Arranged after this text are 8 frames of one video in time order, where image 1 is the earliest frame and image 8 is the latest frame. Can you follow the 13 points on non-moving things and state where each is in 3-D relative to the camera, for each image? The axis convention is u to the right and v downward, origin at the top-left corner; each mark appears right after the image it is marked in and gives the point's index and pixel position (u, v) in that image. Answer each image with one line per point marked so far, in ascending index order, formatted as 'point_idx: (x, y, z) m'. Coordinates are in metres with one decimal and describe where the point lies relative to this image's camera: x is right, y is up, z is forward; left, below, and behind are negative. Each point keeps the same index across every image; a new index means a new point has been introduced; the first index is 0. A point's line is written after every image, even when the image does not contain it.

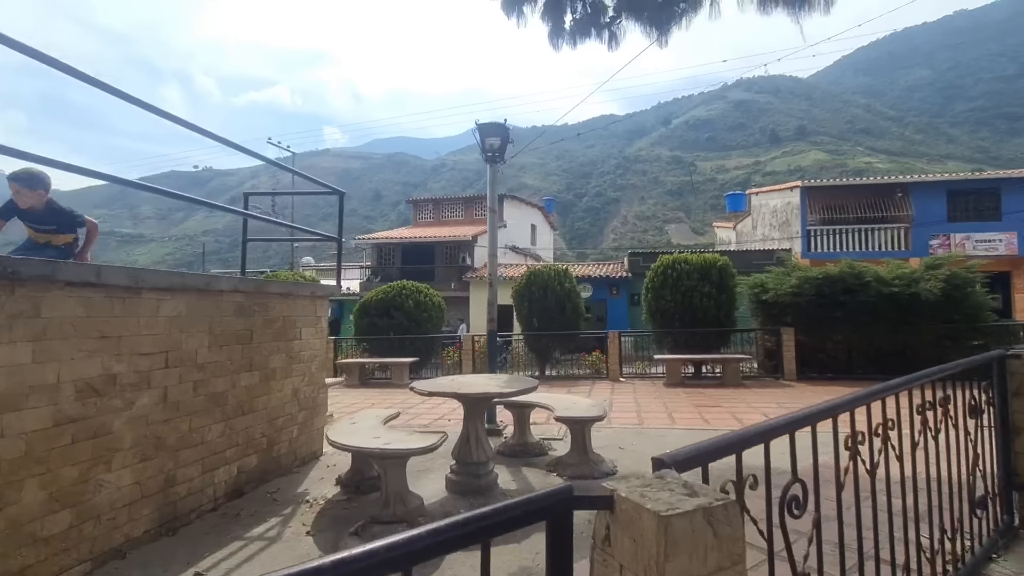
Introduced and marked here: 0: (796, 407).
0: (+4.2, -1.8, +7.2) m
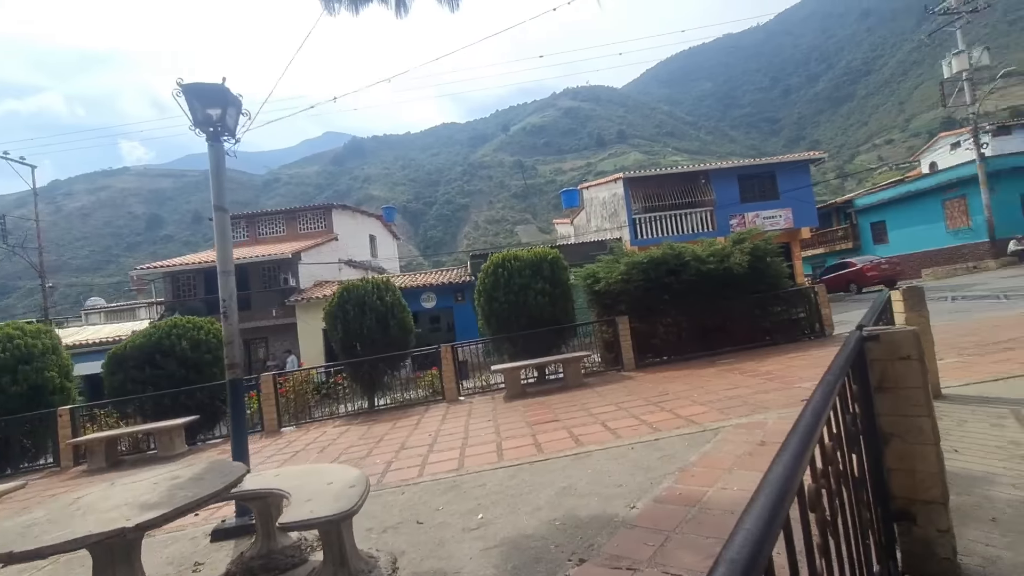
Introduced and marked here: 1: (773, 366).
0: (+1.6, -1.6, +6.5) m
1: (+4.1, -1.2, +7.7) m
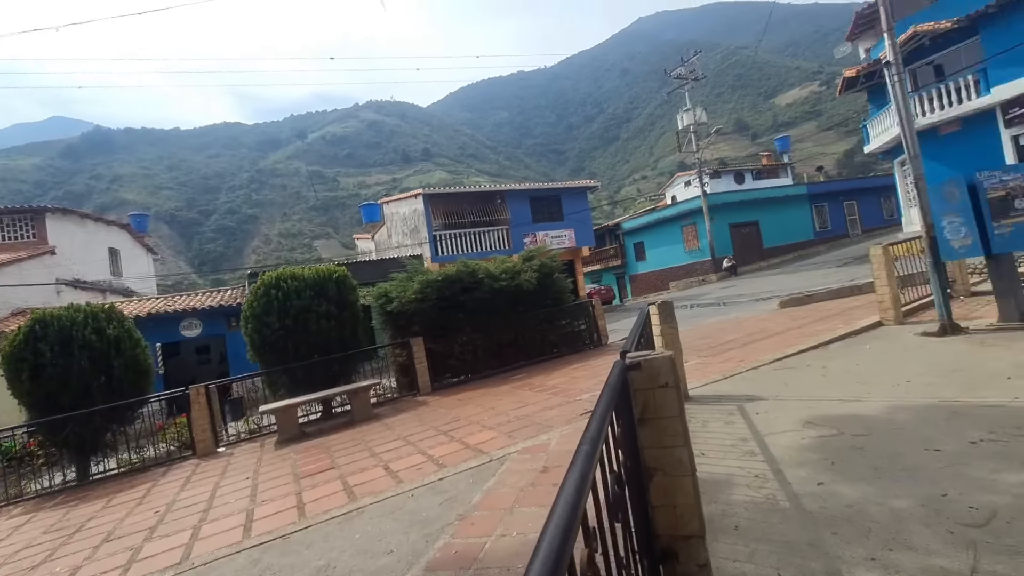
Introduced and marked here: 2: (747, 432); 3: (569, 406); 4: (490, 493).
0: (-1.1, -1.8, +5.9) m
1: (+0.8, -1.5, +8.0) m
2: (+1.9, -1.2, +4.0) m
3: (+0.7, -1.4, +5.9) m
4: (-0.2, -1.6, +3.7) m
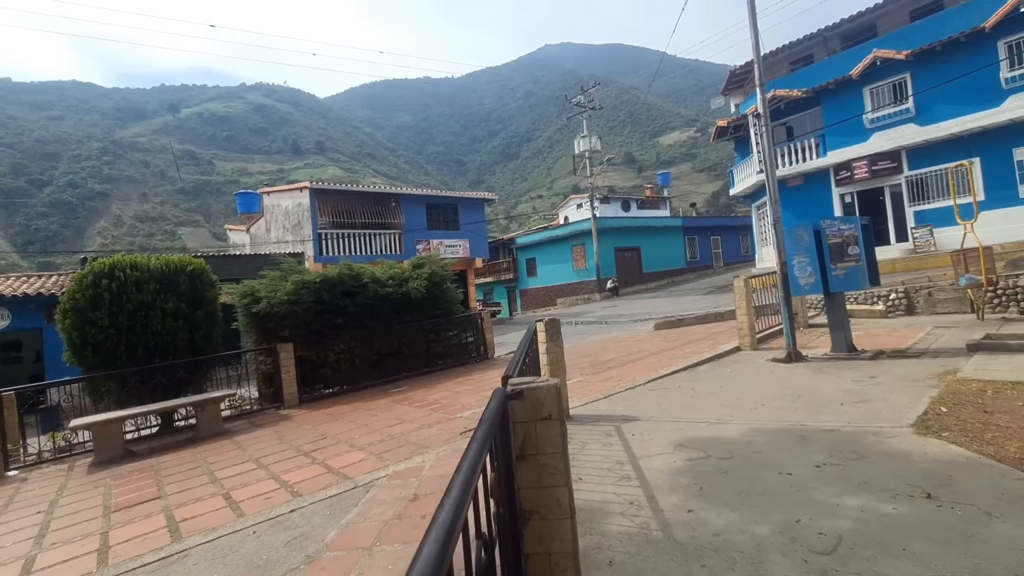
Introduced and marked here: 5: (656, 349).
0: (-2.5, -1.8, +5.2) m
1: (-1.1, -1.7, +7.6) m
2: (+0.9, -1.4, +4.0) m
3: (-0.7, -1.6, +5.6) m
4: (-1.1, -1.6, +3.3) m
5: (+2.7, -1.1, +9.1) m
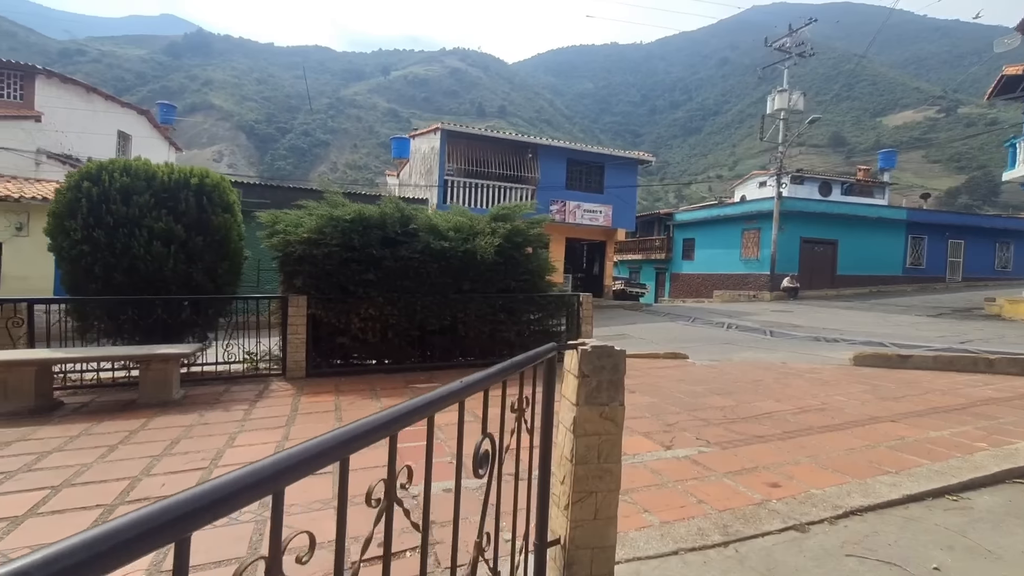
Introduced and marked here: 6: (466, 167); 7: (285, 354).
0: (-2.6, -1.3, +3.0) m
1: (-0.5, -1.2, +4.8) m
2: (+0.3, -1.4, +0.7) m
3: (-0.8, -1.3, +2.8) m
4: (-1.9, -1.3, +0.6) m
5: (+3.6, -1.3, +5.0) m
6: (-1.8, +4.9, +19.6) m
7: (-3.0, -0.9, +6.4) m
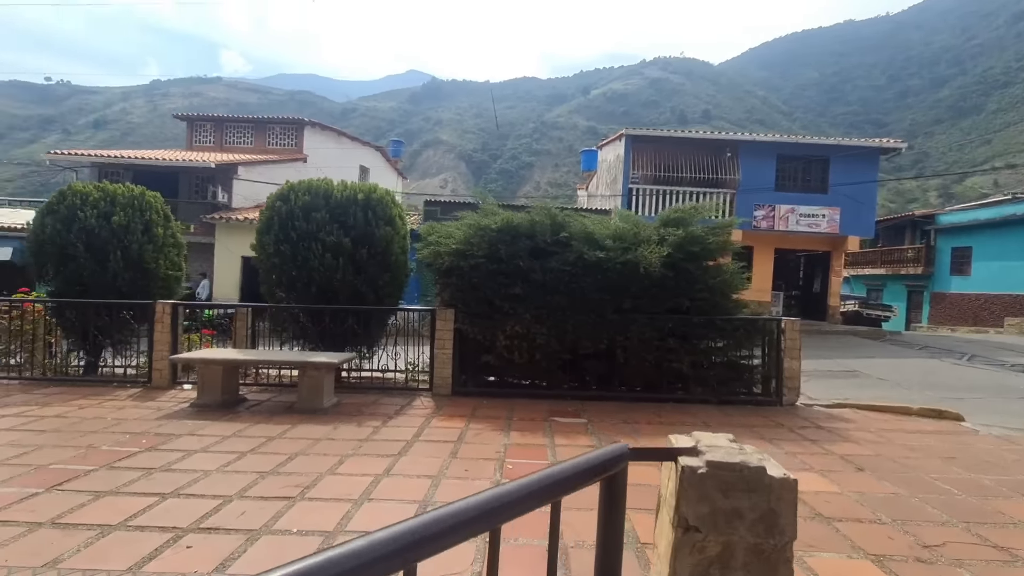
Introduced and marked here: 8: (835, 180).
0: (-2.0, -1.3, +2.9) m
1: (+0.6, -1.4, +3.8) m
2: (-0.2, -1.4, -0.3) m
3: (-0.4, -1.4, +2.0) m
4: (-2.2, -1.3, +0.5) m
5: (+4.5, -1.5, +2.4) m
6: (+5.3, +4.3, +18.1) m
7: (-1.0, -1.0, +6.3) m
8: (+11.8, +3.9, +17.6) m
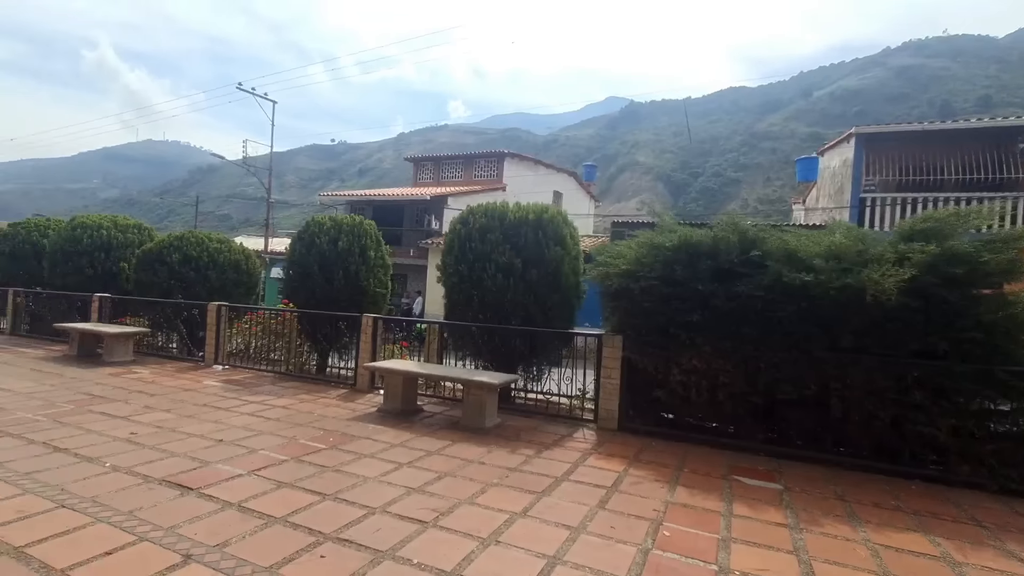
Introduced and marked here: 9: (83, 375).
0: (-1.2, -1.4, +3.0) m
1: (+1.6, -1.6, +2.9) m
2: (-0.7, -1.4, -0.6) m
3: (0.0, -1.4, +1.6) m
4: (-2.3, -1.3, +0.9) m
5: (+4.6, -1.7, +0.1) m
6: (+11.5, +3.3, +14.5) m
7: (+1.0, -1.3, +5.8) m
8: (+17.4, +2.8, +11.6) m
9: (-7.3, -1.5, +8.3) m
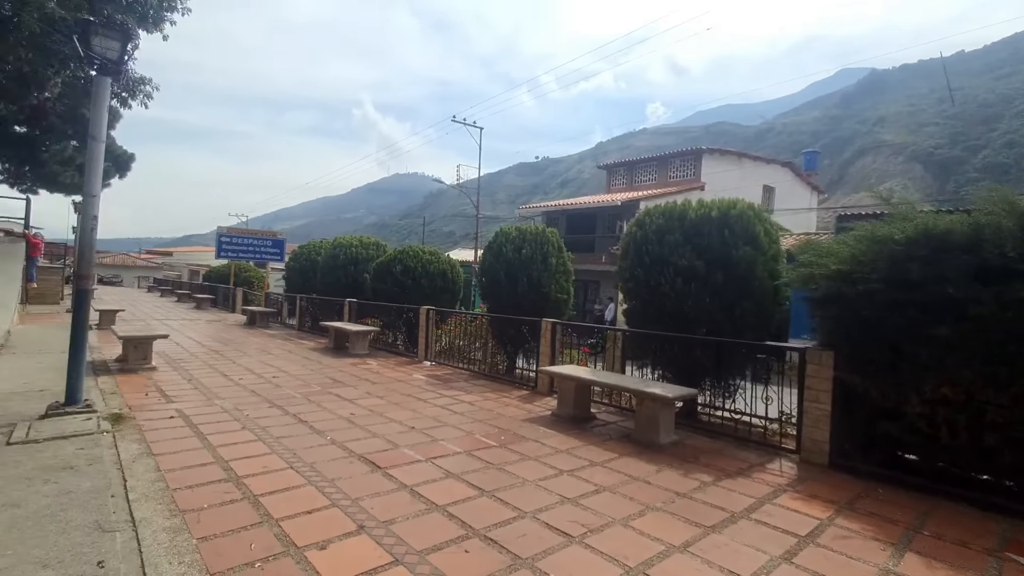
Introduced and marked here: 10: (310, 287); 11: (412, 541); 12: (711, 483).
0: (-0.2, -1.5, +3.1) m
1: (+2.3, -1.6, +1.9) m
2: (-1.2, -1.4, -0.3) m
3: (+0.3, -1.4, +1.4) m
4: (-2.1, -1.3, +1.6) m
5: (+3.9, -1.6, -1.8) m
6: (+15.9, +3.2, +8.8) m
7: (+2.9, -1.4, +4.8) m
8: (+20.2, +2.8, +3.8) m
9: (-3.8, -1.6, +10.4) m
10: (-7.2, 0.0, +17.4) m
11: (-0.5, -1.4, +2.8) m
12: (+1.7, -1.6, +4.0) m
